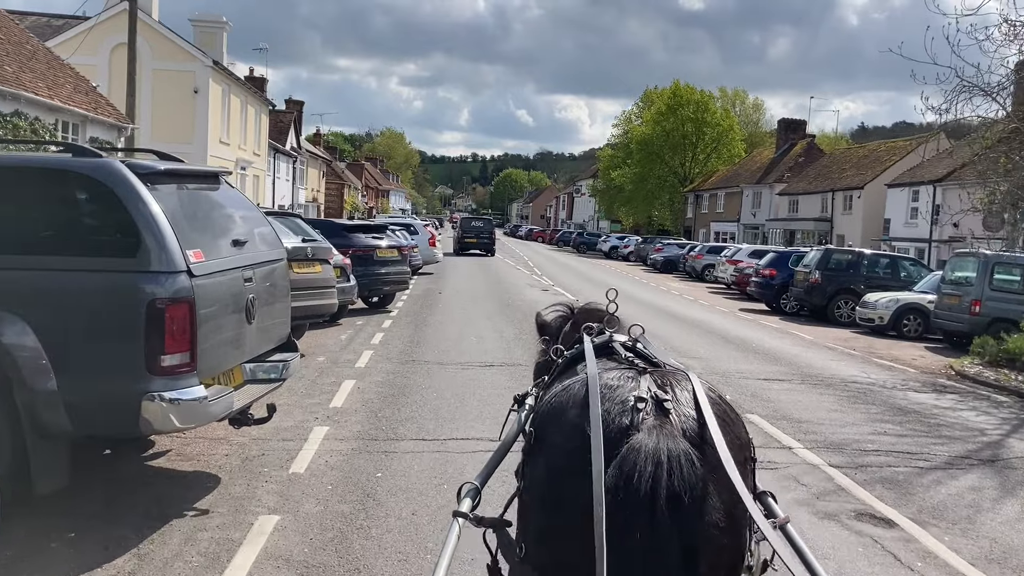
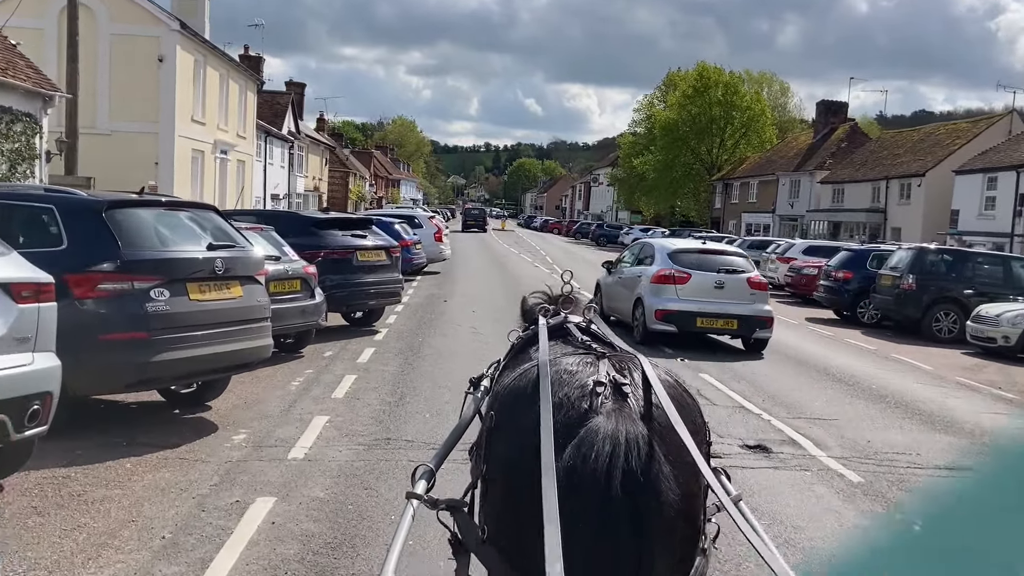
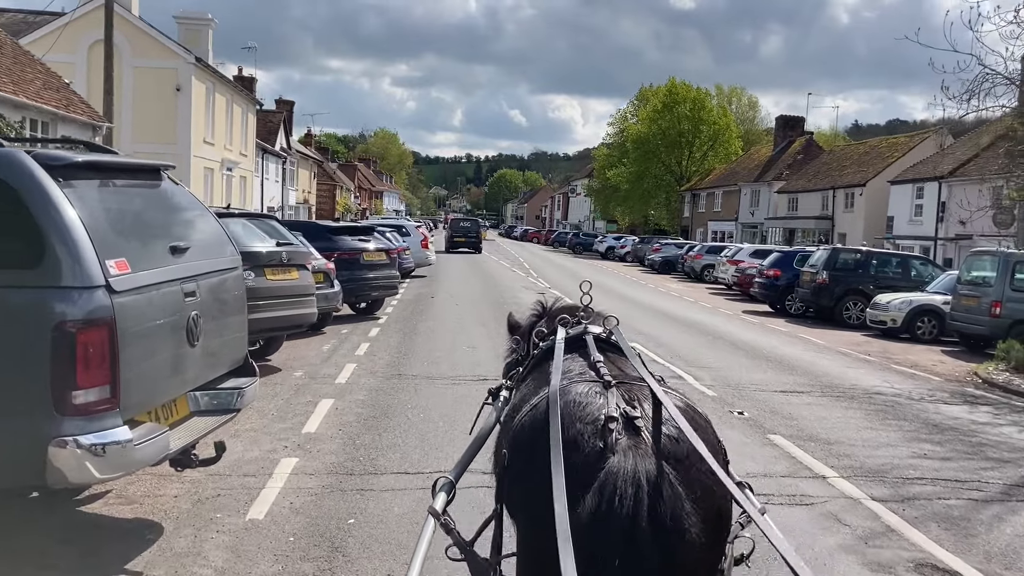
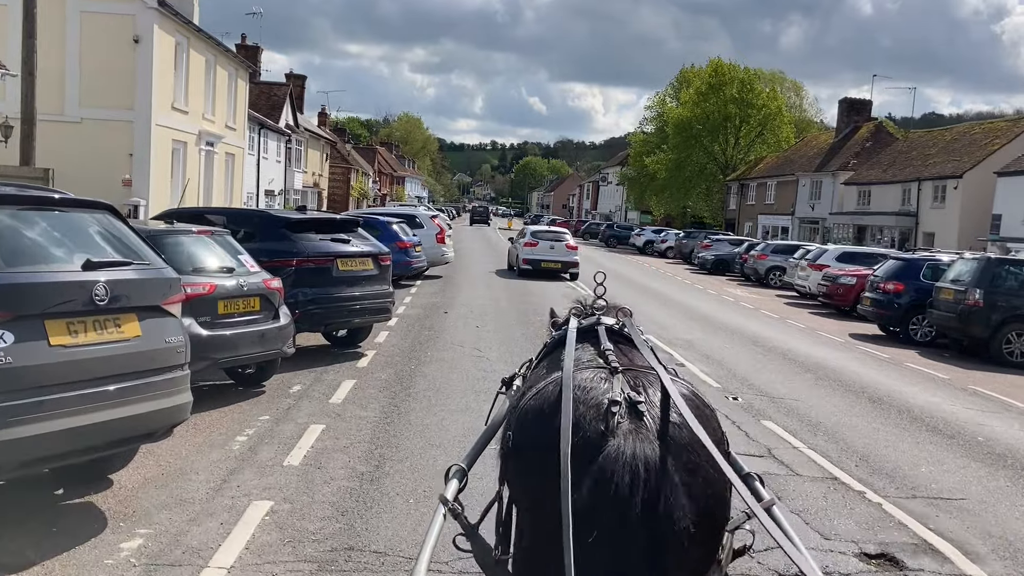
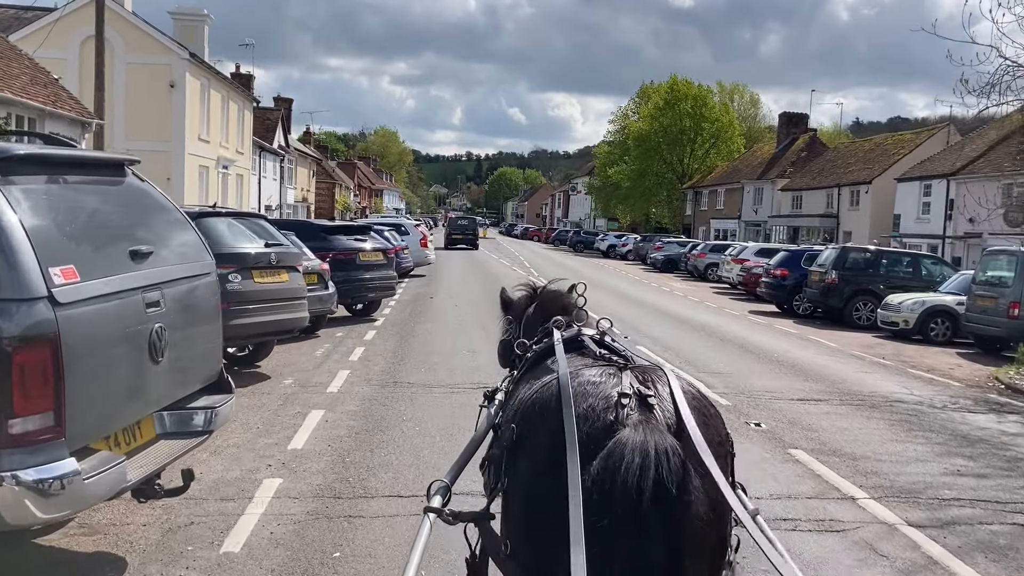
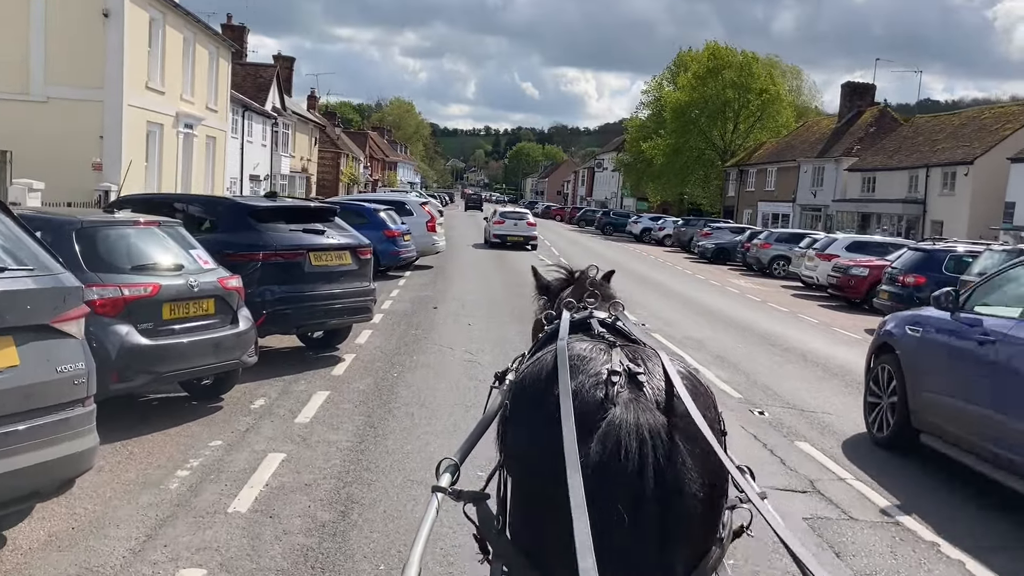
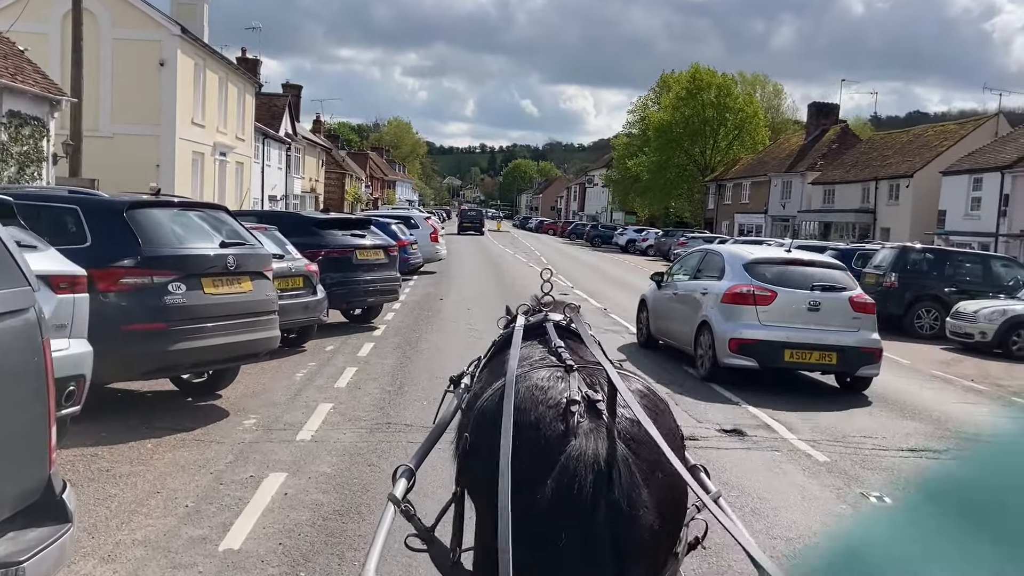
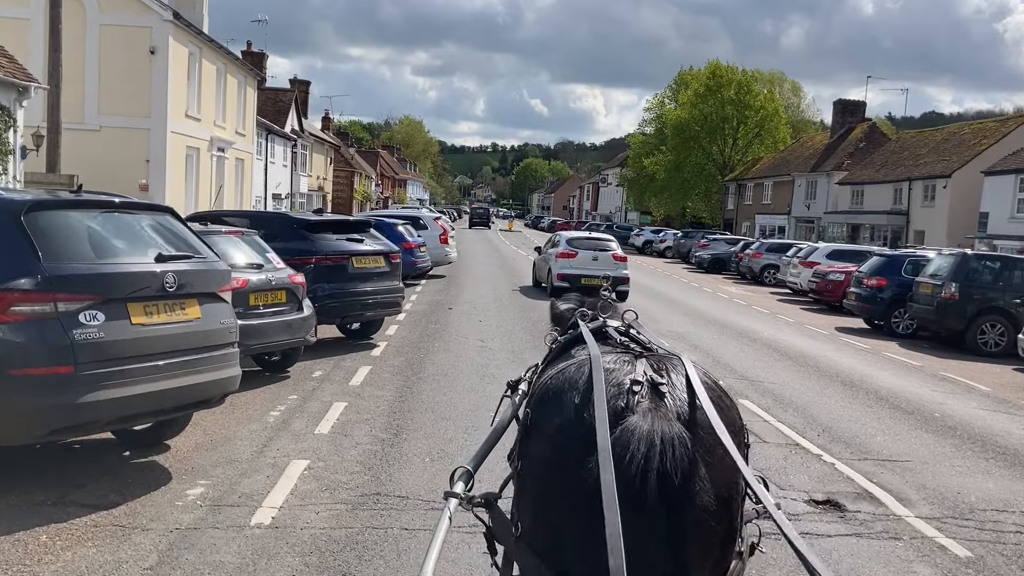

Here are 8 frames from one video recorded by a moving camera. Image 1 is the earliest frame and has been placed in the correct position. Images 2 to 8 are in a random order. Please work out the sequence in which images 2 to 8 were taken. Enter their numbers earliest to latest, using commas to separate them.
3, 5, 7, 2, 8, 4, 6
